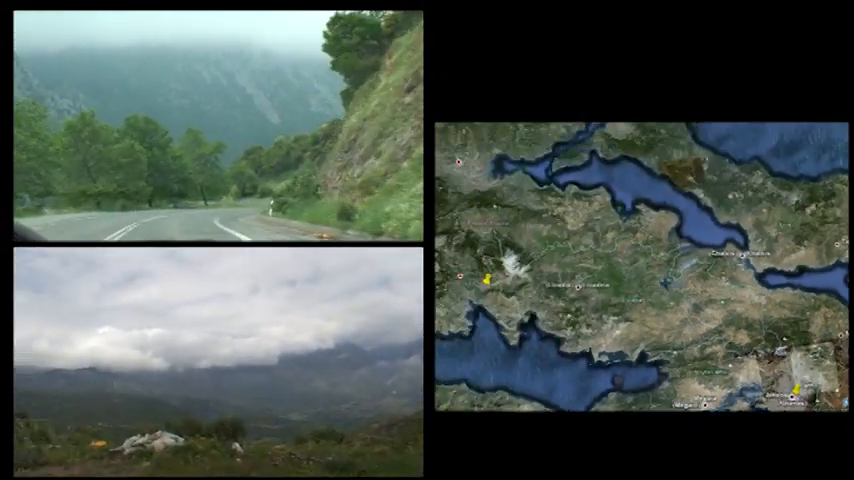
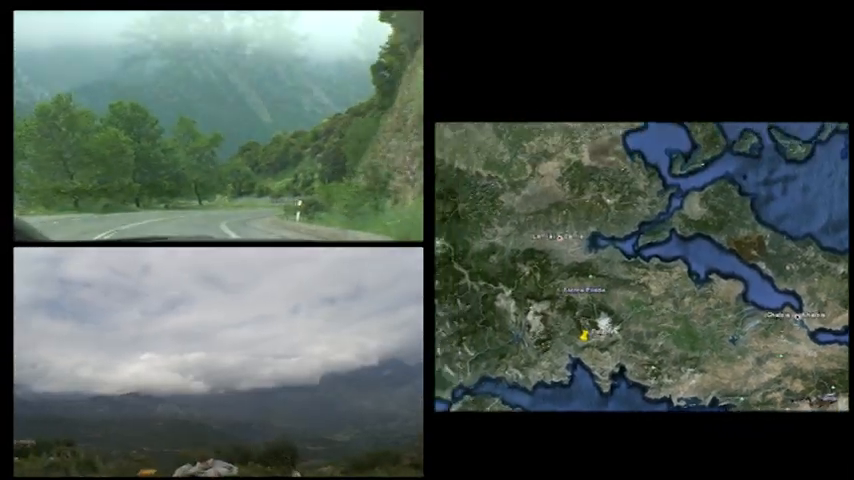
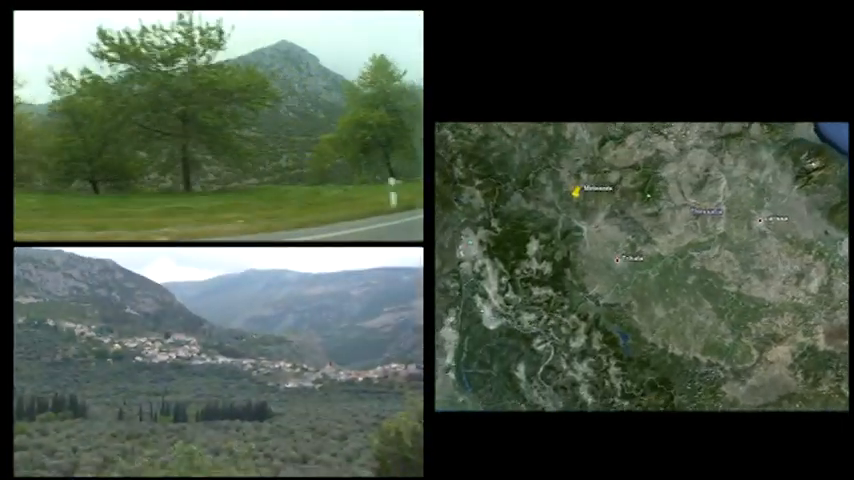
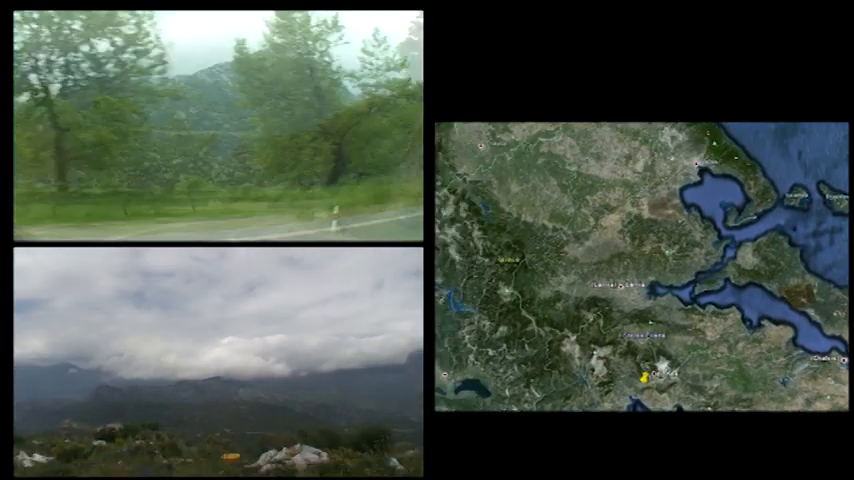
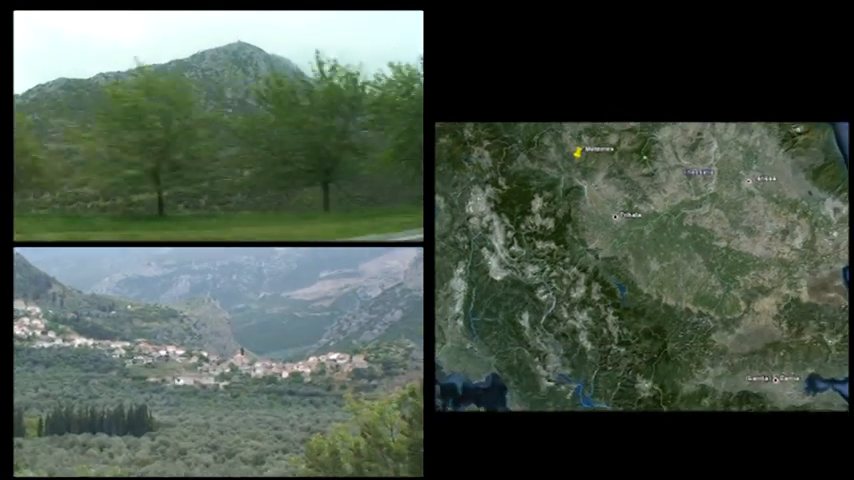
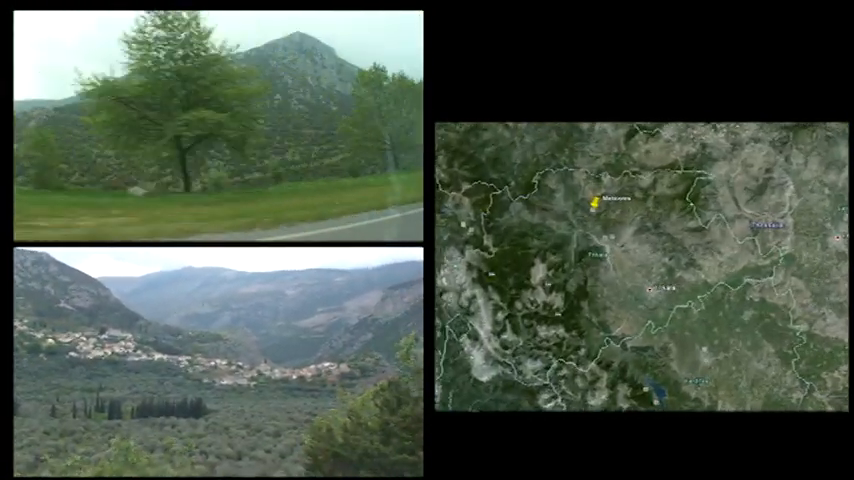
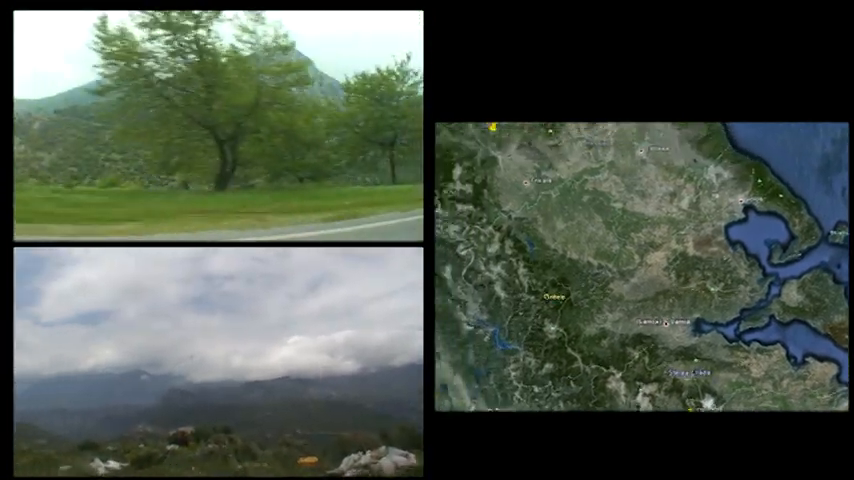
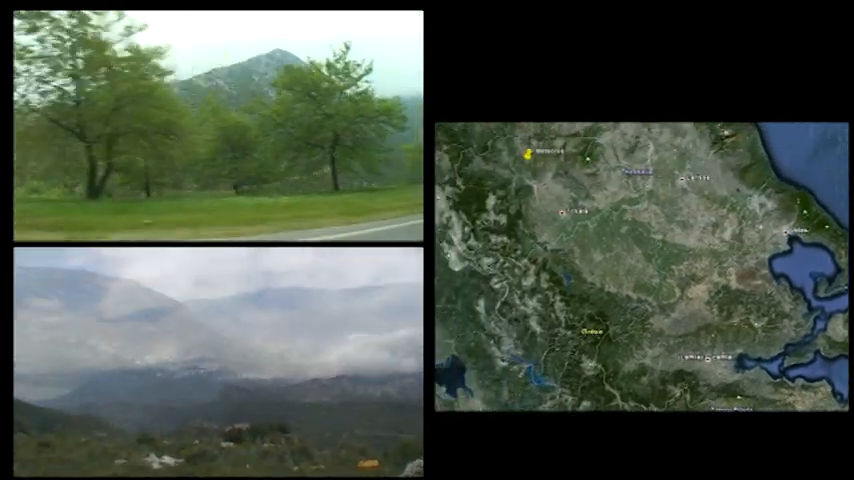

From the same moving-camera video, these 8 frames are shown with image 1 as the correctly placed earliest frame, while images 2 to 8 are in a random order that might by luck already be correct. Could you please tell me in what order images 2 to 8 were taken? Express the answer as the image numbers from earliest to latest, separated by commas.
2, 4, 7, 8, 3, 6, 5
